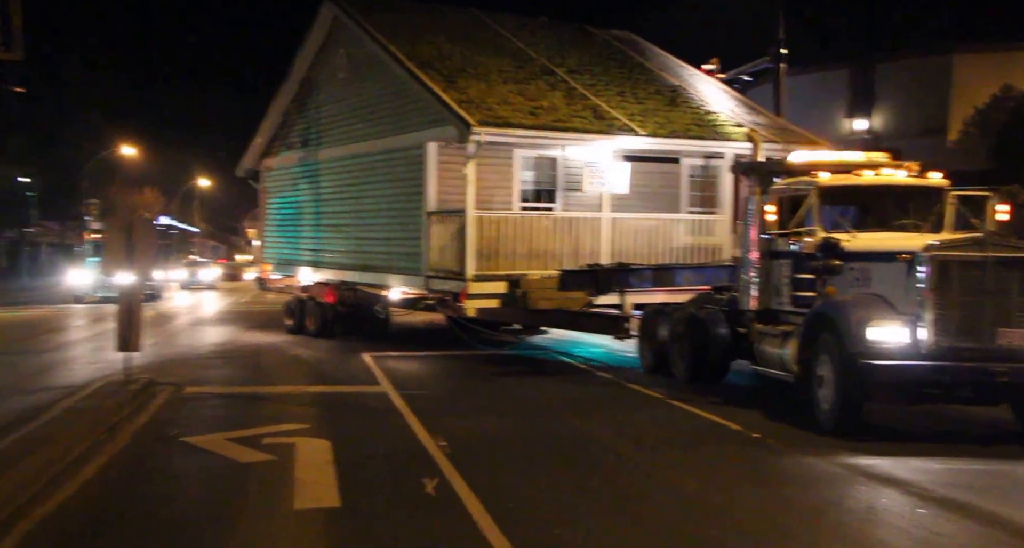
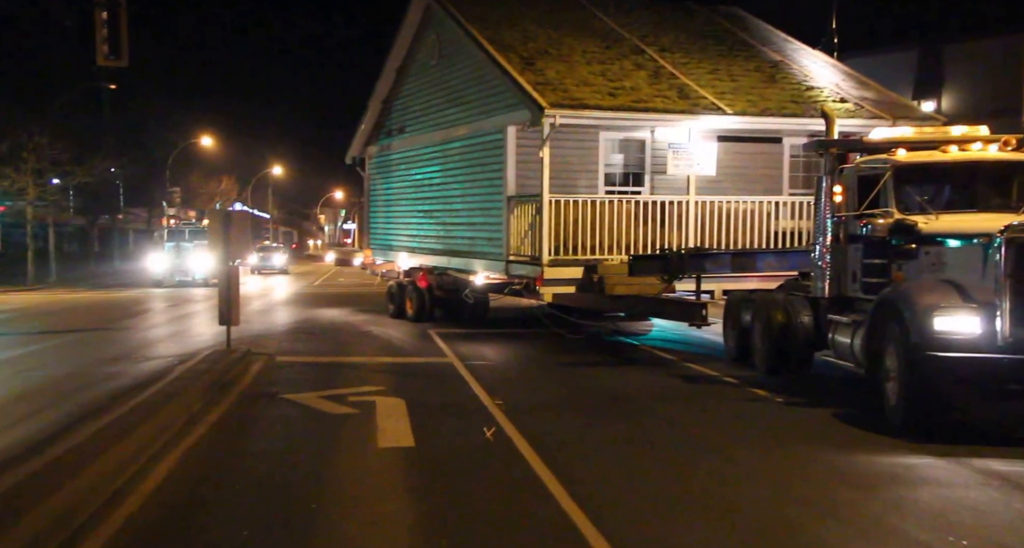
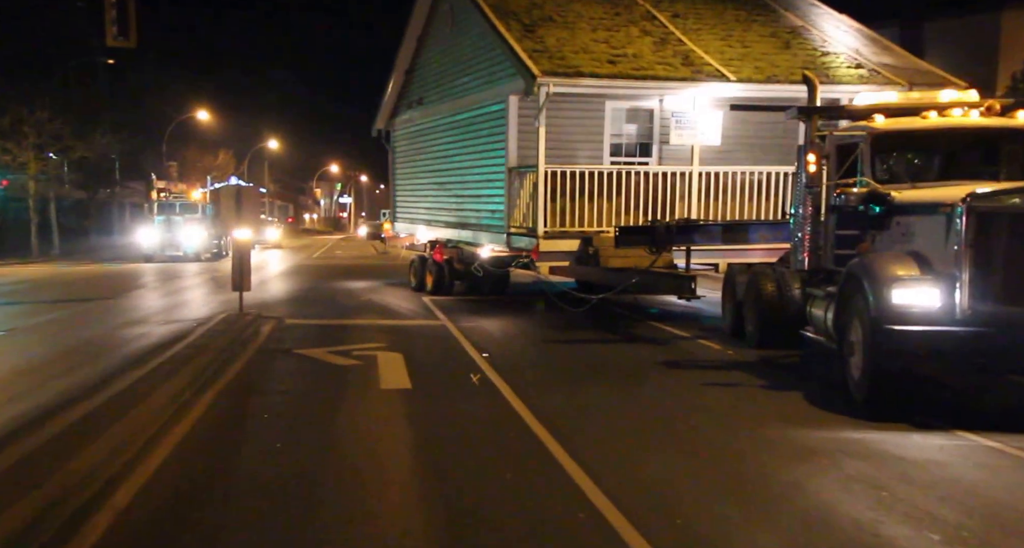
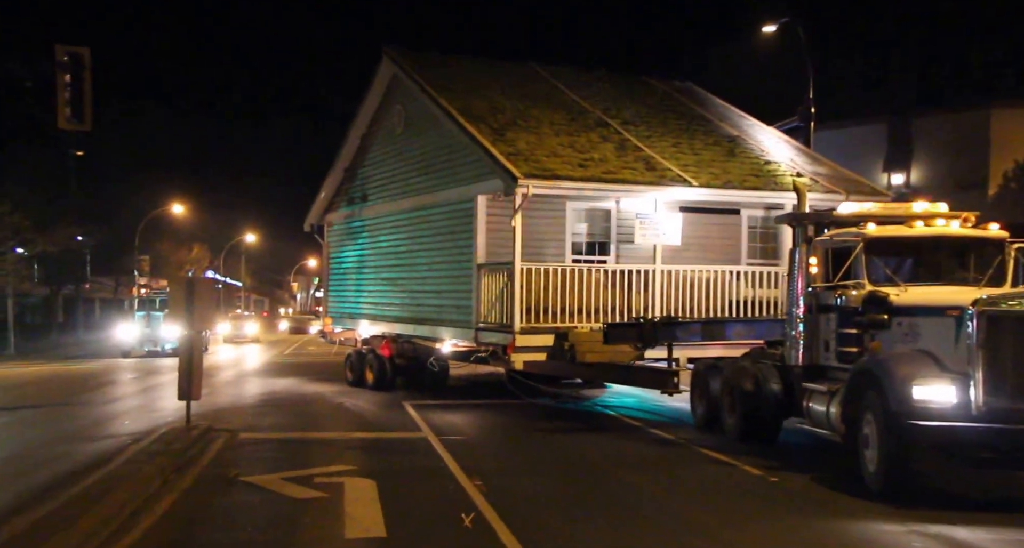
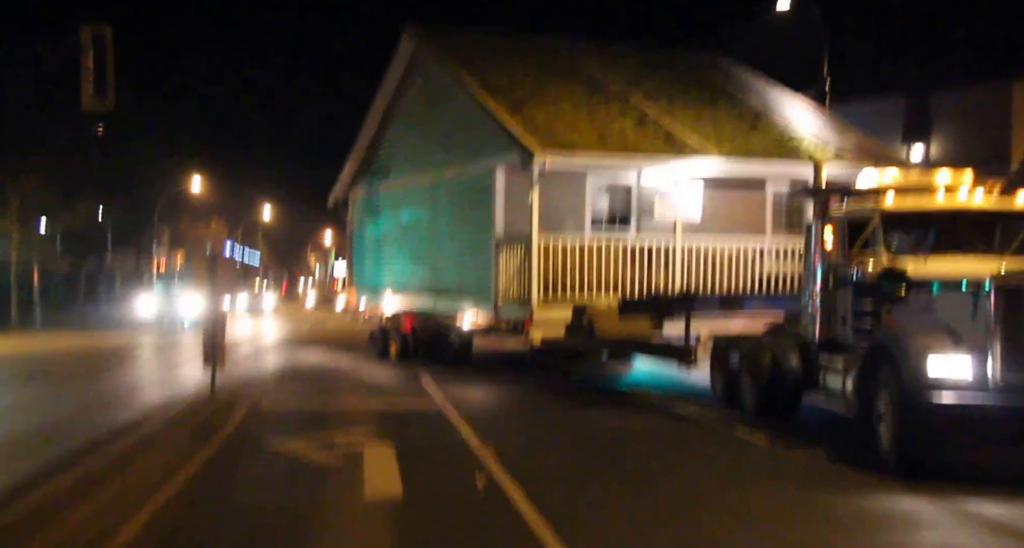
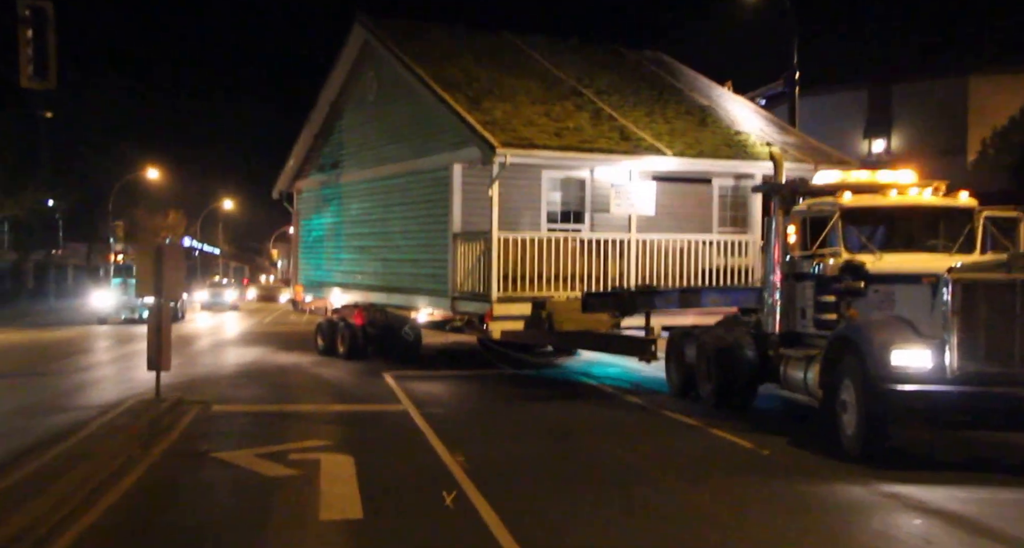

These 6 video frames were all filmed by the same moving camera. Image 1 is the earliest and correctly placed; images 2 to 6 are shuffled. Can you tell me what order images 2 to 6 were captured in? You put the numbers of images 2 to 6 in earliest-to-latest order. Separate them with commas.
6, 4, 5, 2, 3
